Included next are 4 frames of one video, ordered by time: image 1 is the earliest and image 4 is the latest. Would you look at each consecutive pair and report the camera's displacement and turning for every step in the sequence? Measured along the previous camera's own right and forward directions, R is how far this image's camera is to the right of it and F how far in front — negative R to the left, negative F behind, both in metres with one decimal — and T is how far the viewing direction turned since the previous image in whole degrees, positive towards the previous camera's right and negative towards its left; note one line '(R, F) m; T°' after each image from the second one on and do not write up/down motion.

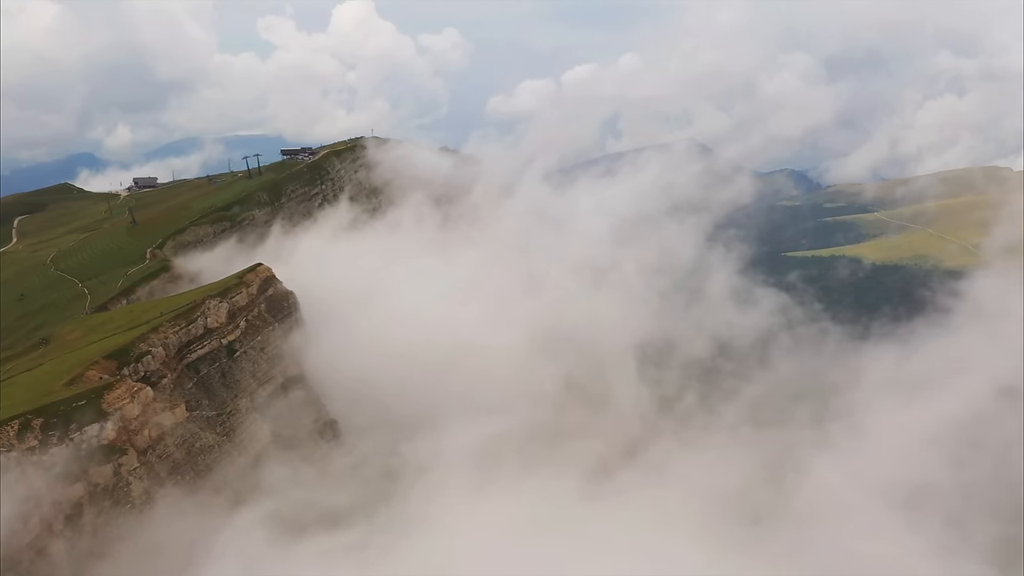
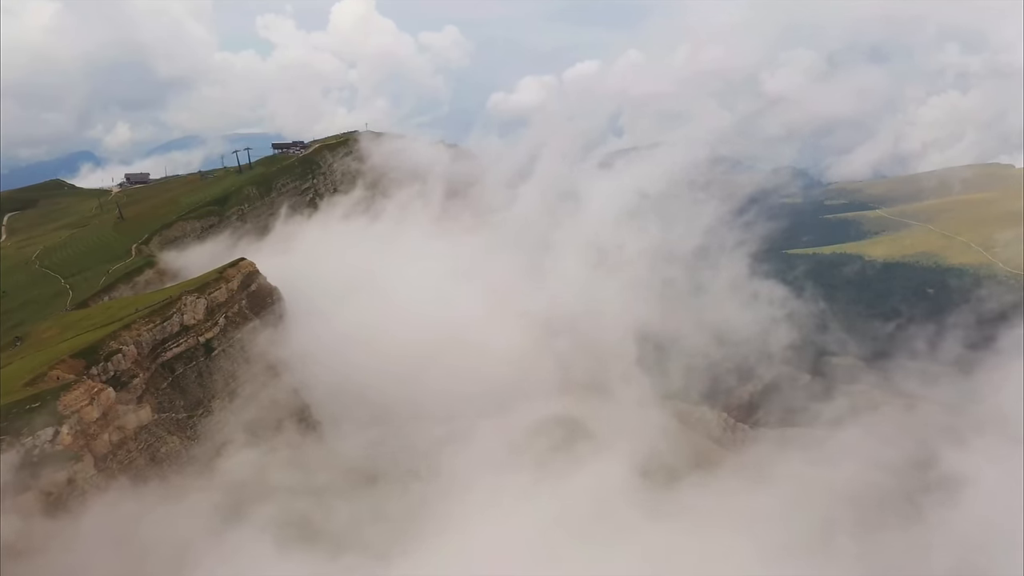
(+1.3, +3.7) m; 0°
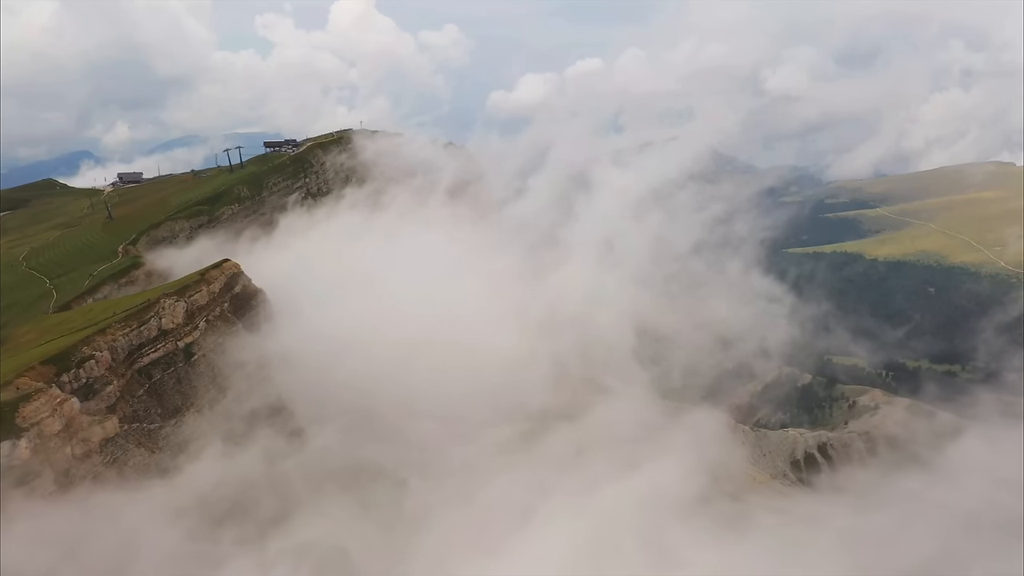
(+1.3, +2.7) m; 0°
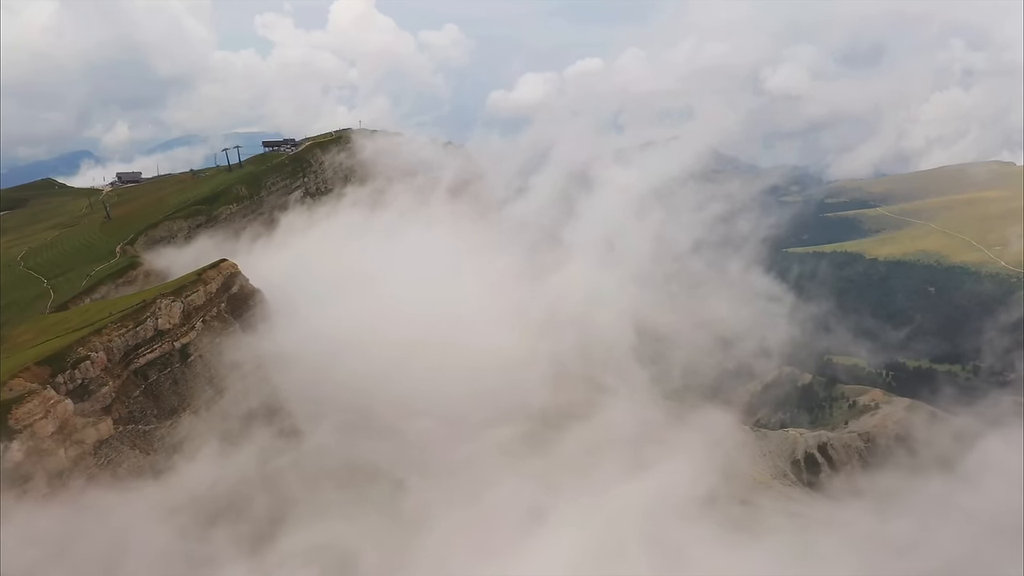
(+0.2, +0.4) m; 0°
